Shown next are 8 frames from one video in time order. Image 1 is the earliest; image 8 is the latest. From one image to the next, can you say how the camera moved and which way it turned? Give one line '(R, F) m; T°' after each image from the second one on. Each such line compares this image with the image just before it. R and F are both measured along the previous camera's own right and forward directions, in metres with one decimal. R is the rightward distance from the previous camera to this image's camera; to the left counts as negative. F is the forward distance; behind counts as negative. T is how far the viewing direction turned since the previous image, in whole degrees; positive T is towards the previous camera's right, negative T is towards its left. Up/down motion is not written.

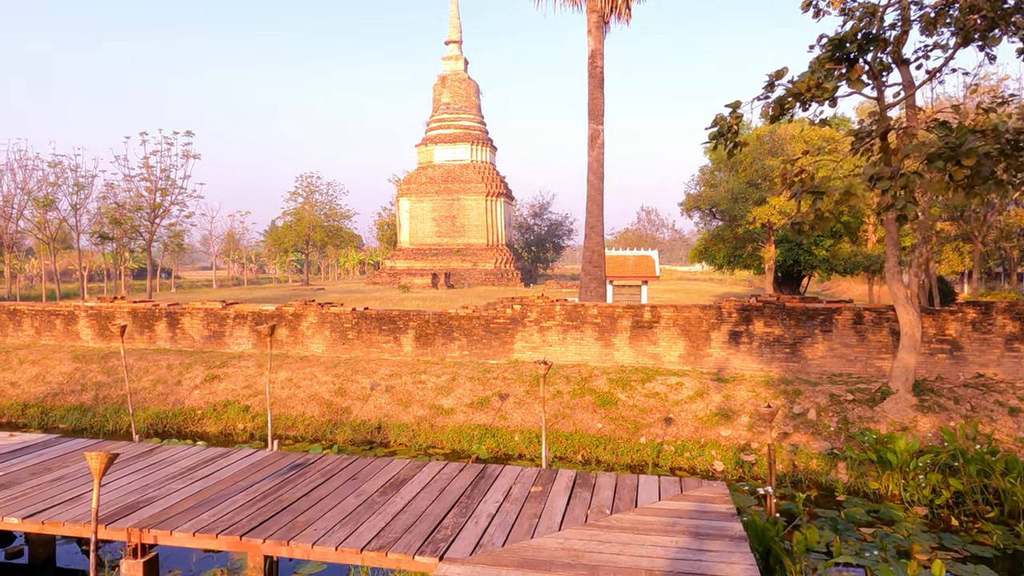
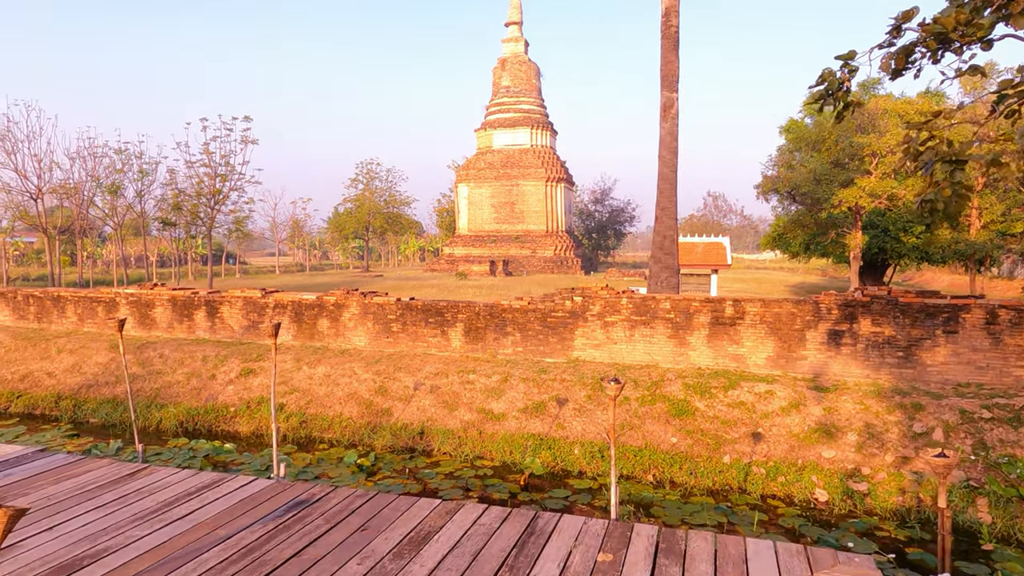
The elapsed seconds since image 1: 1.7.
(0.0, +1.0) m; -5°
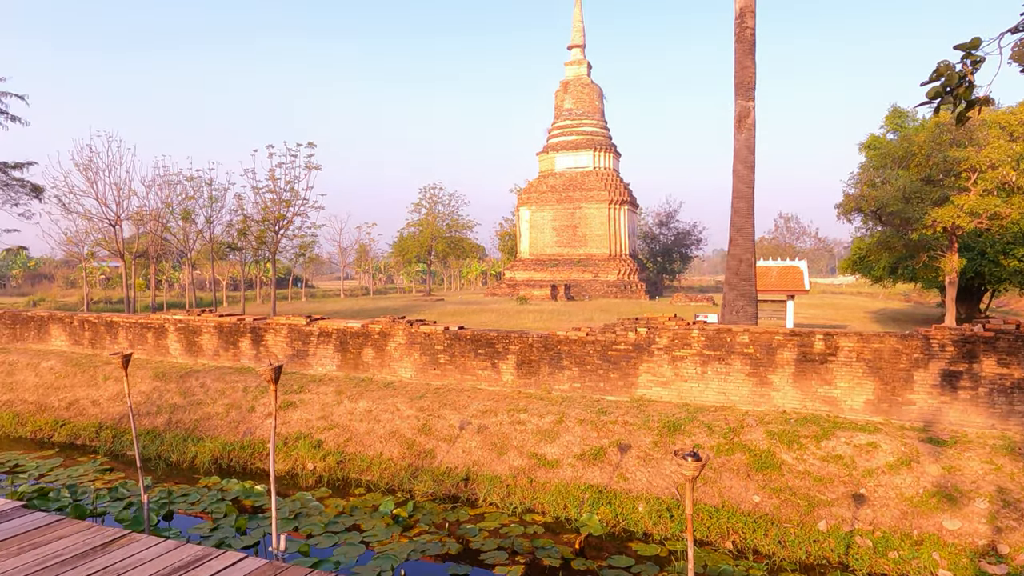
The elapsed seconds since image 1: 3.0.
(+0.1, +0.7) m; -5°
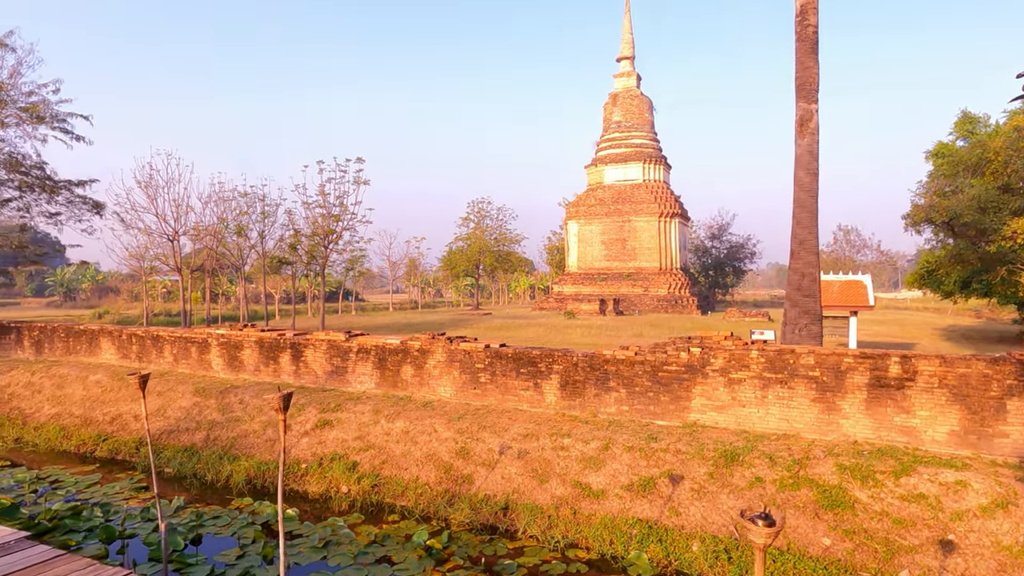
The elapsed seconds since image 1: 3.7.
(+0.1, +0.4) m; -4°
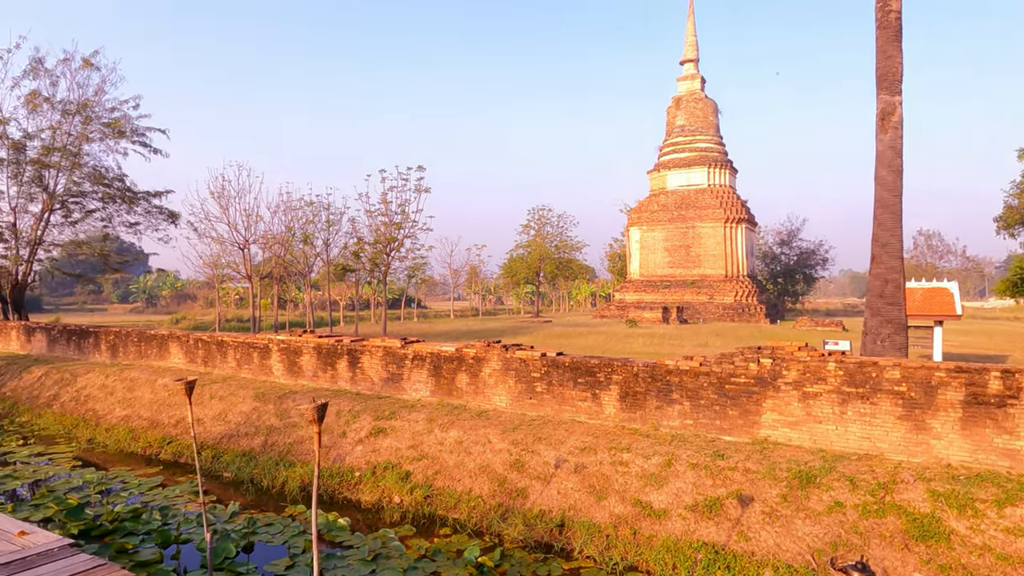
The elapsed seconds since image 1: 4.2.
(0.0, +0.2) m; -5°
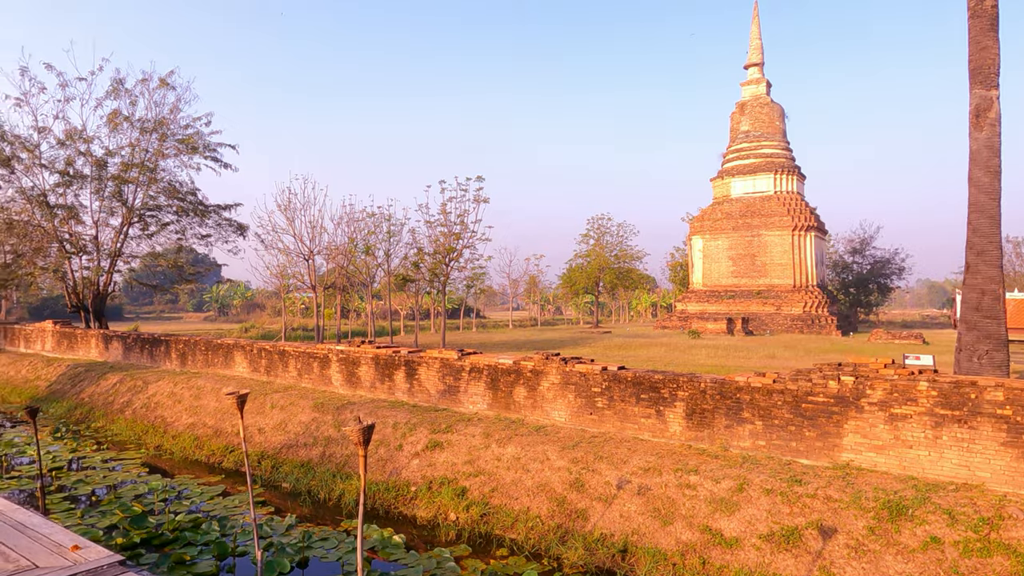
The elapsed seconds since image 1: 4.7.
(0.0, +0.2) m; -5°
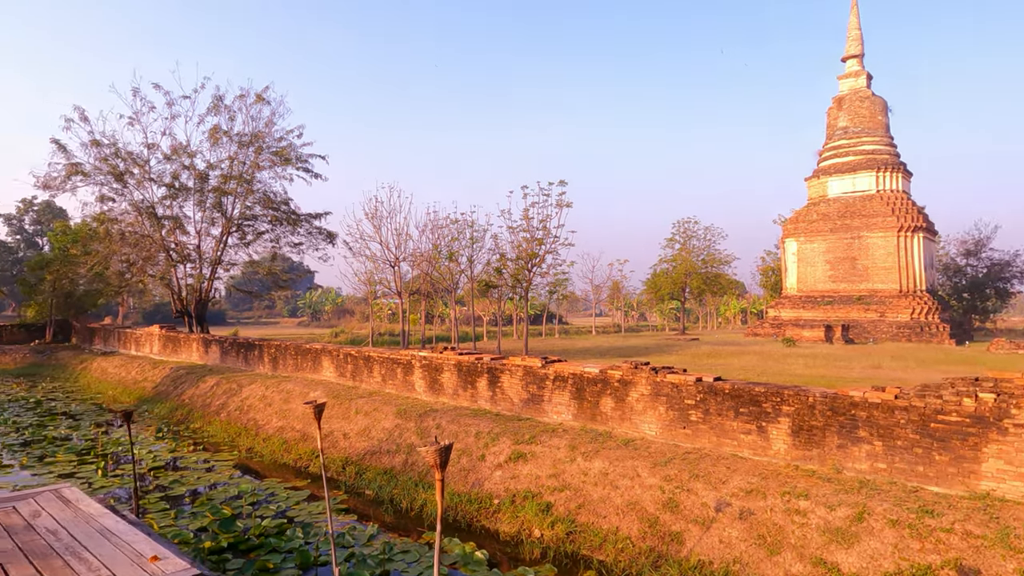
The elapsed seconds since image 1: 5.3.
(0.0, +0.3) m; -7°
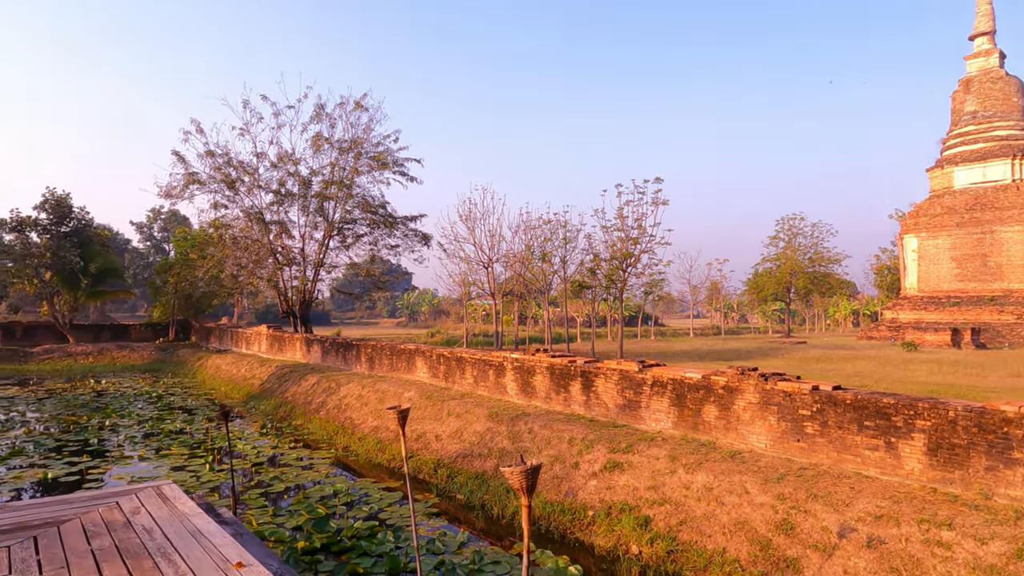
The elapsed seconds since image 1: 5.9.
(0.0, +0.3) m; -8°
